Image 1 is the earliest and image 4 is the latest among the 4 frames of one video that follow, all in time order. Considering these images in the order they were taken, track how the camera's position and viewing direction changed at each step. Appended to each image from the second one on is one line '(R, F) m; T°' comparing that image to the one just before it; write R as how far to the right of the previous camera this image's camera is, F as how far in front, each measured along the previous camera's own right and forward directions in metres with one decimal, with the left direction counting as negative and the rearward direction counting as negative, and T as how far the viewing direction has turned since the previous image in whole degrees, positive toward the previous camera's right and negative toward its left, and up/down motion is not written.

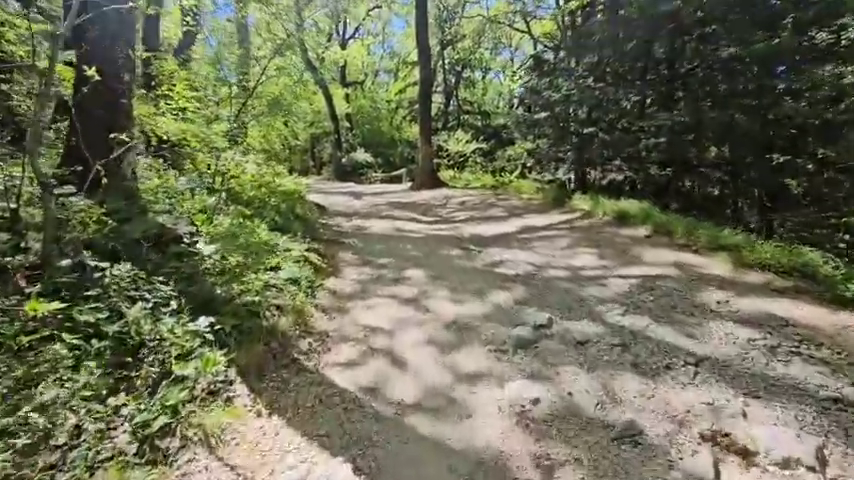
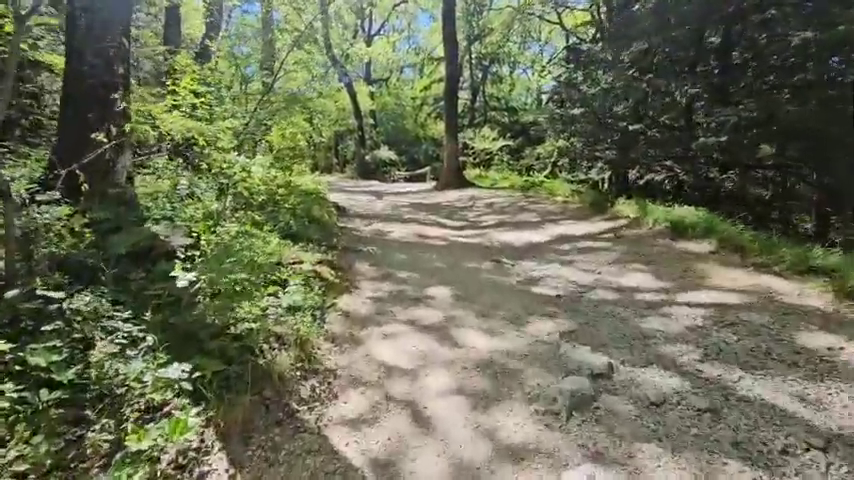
(-0.1, +0.8) m; -3°
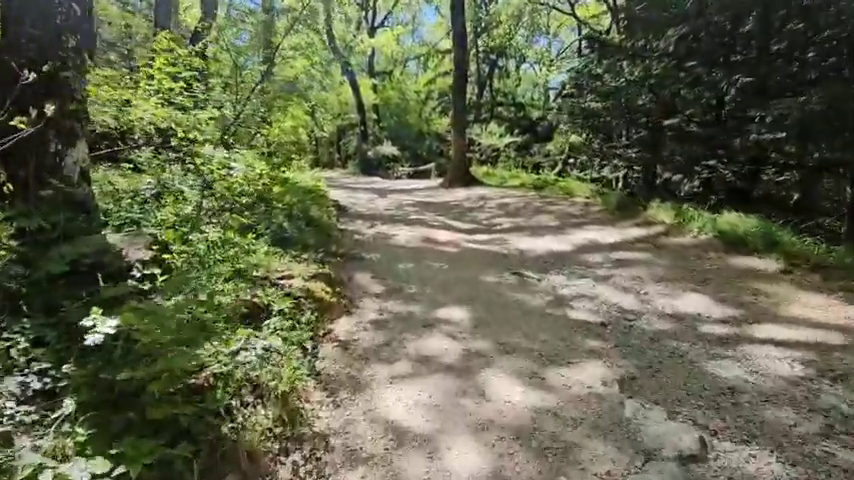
(-0.1, +0.9) m; 0°
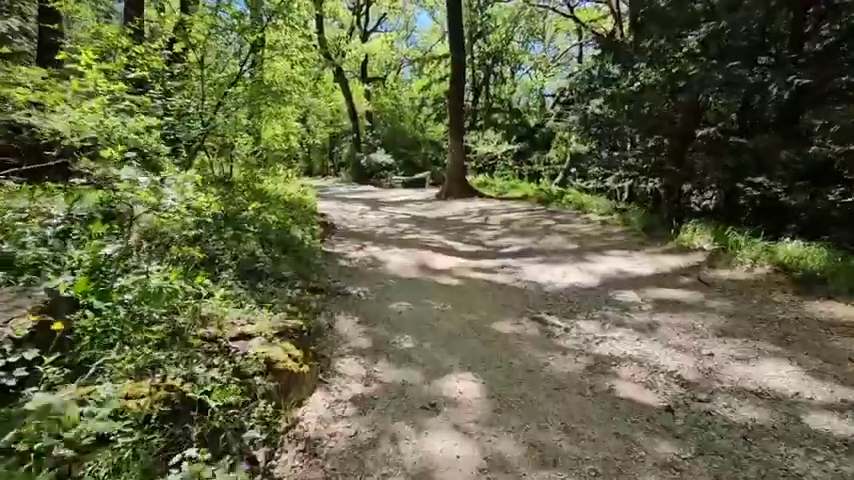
(0.0, +1.1) m; +1°
